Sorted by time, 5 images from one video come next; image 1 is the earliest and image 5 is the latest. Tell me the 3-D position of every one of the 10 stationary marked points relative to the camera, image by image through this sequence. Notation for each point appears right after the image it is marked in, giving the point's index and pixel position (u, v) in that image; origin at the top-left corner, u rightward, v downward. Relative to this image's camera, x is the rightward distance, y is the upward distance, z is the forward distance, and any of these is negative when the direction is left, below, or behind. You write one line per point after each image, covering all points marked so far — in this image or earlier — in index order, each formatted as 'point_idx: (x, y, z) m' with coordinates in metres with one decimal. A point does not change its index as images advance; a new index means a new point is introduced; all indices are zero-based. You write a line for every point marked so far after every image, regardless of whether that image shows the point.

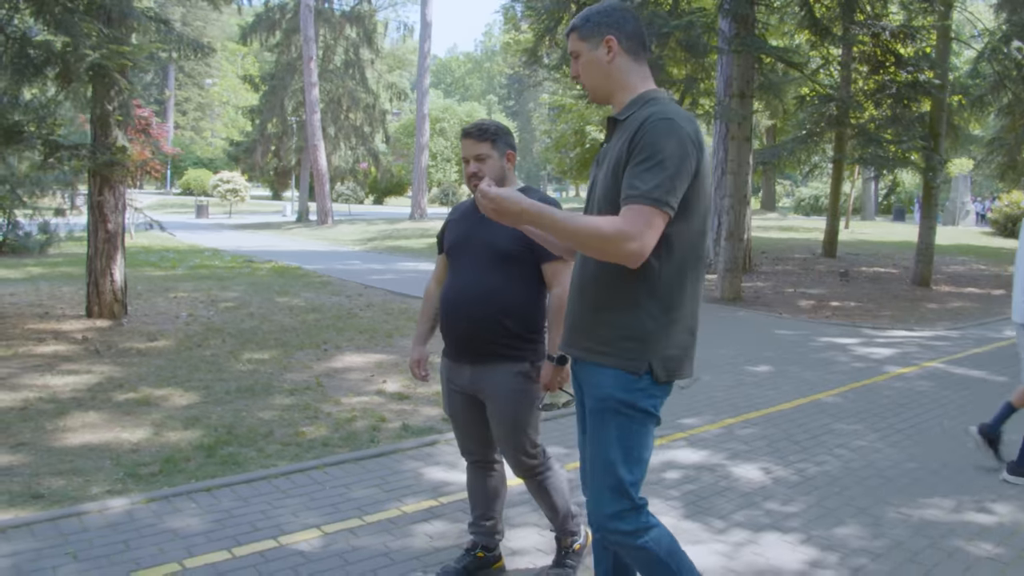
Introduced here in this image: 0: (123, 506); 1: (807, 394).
0: (-1.9, -1.1, +4.2) m
1: (+2.3, -0.8, +6.6) m
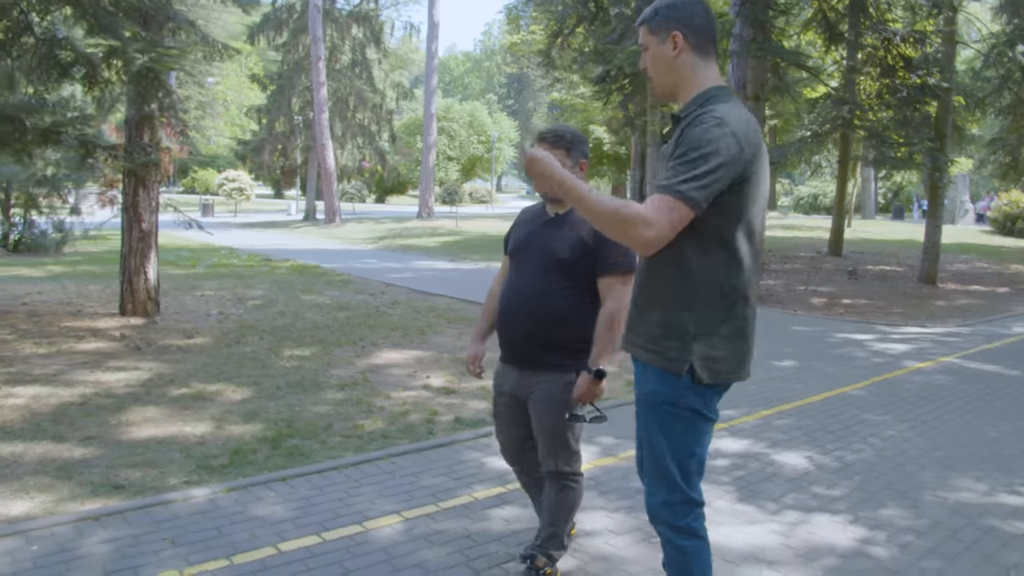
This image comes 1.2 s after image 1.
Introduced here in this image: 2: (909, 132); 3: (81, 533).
0: (-1.6, -1.1, +4.4) m
1: (+2.6, -0.8, +6.9) m
2: (+6.4, +2.5, +13.9) m
3: (-2.0, -1.2, +4.0) m
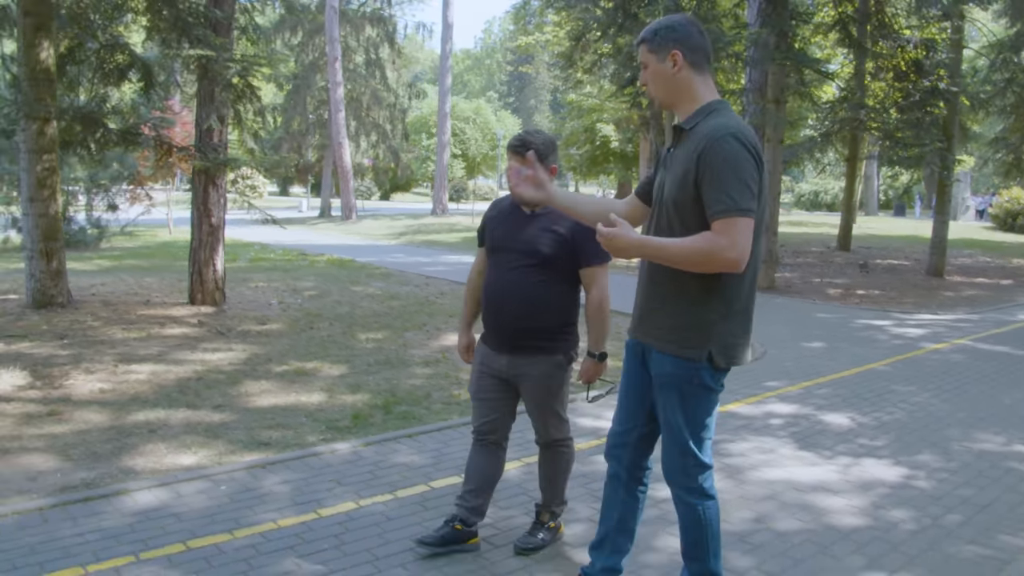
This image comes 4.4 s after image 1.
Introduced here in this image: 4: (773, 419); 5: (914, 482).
0: (-1.0, -1.0, +5.2) m
1: (+3.1, -0.7, +7.7) m
2: (+7.0, +2.7, +14.7) m
3: (-1.4, -1.1, +4.8) m
4: (+1.7, -0.9, +5.7) m
5: (+2.1, -1.0, +4.5) m
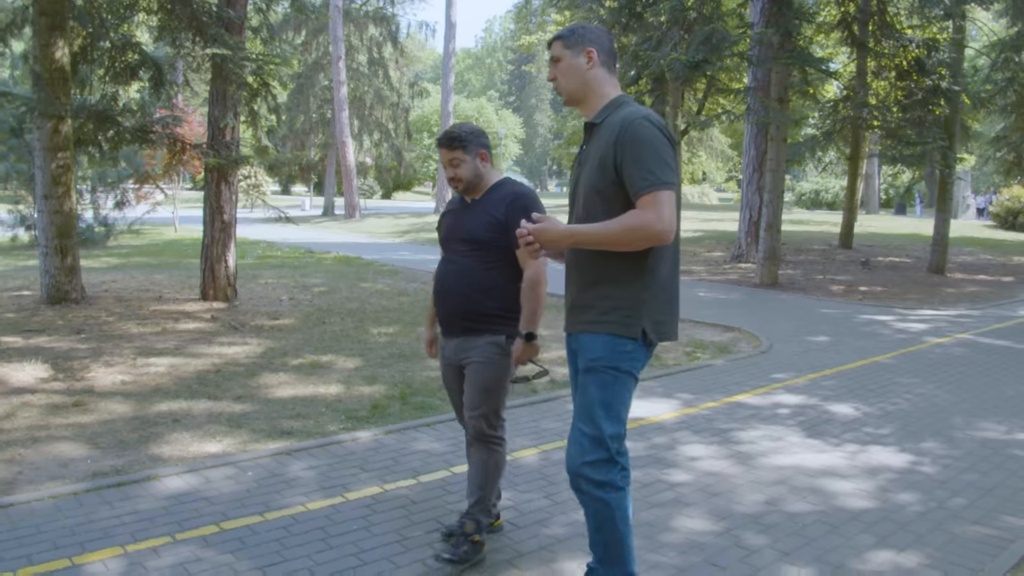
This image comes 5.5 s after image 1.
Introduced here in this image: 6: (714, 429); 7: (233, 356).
0: (-0.9, -0.9, +5.4) m
1: (+3.2, -0.6, +7.9) m
2: (+7.1, +2.7, +14.9) m
3: (-1.3, -1.0, +5.0) m
4: (+1.8, -0.8, +5.8) m
5: (+2.2, -1.0, +4.6) m
6: (+1.2, -0.9, +5.3) m
7: (-2.6, -0.6, +7.9) m
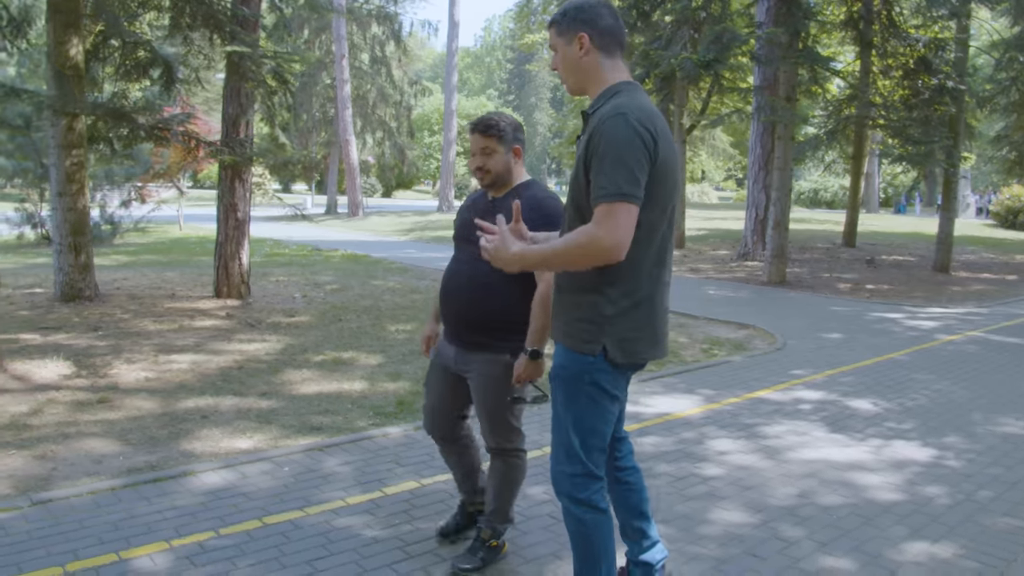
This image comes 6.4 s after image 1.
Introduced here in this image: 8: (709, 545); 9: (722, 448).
0: (-0.7, -0.9, +5.5) m
1: (+3.4, -0.6, +8.0) m
2: (+7.2, +2.8, +15.0) m
3: (-1.2, -1.0, +5.1) m
4: (+2.0, -0.8, +5.9) m
5: (+2.4, -1.0, +4.7) m
6: (+1.4, -0.9, +5.4) m
7: (-2.4, -0.6, +7.9) m
8: (+0.8, -1.1, +3.6) m
9: (+1.2, -0.9, +4.9) m
